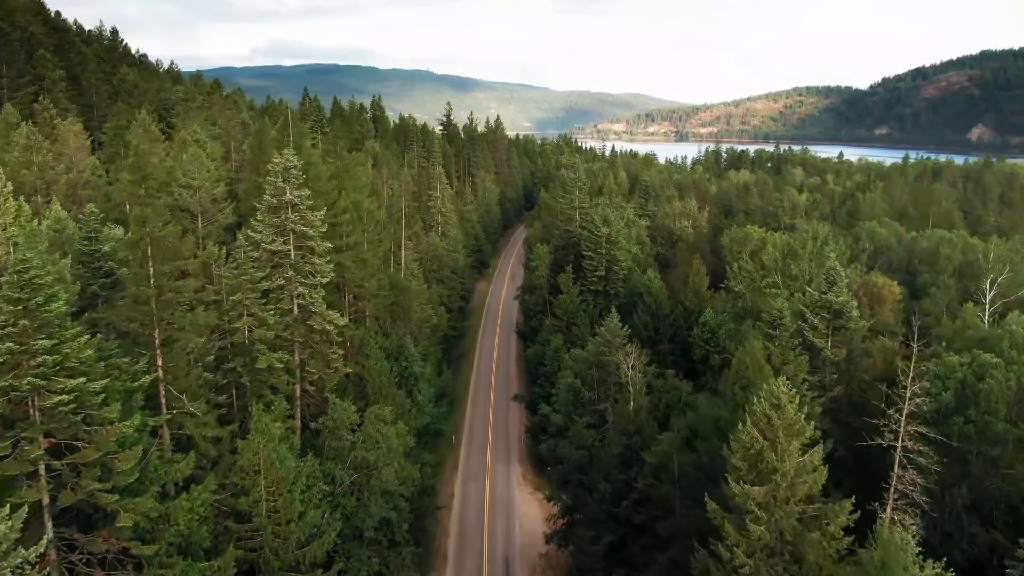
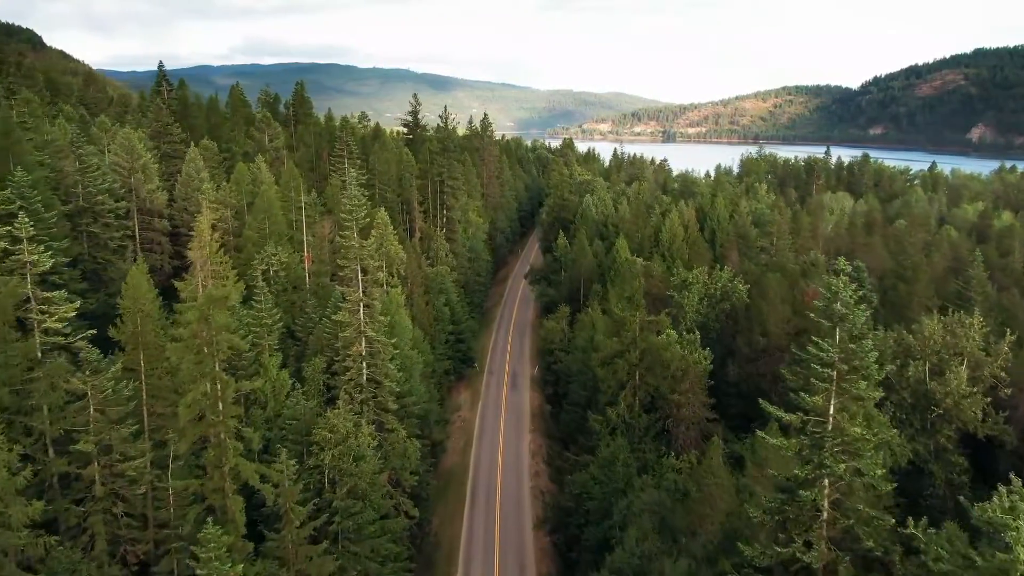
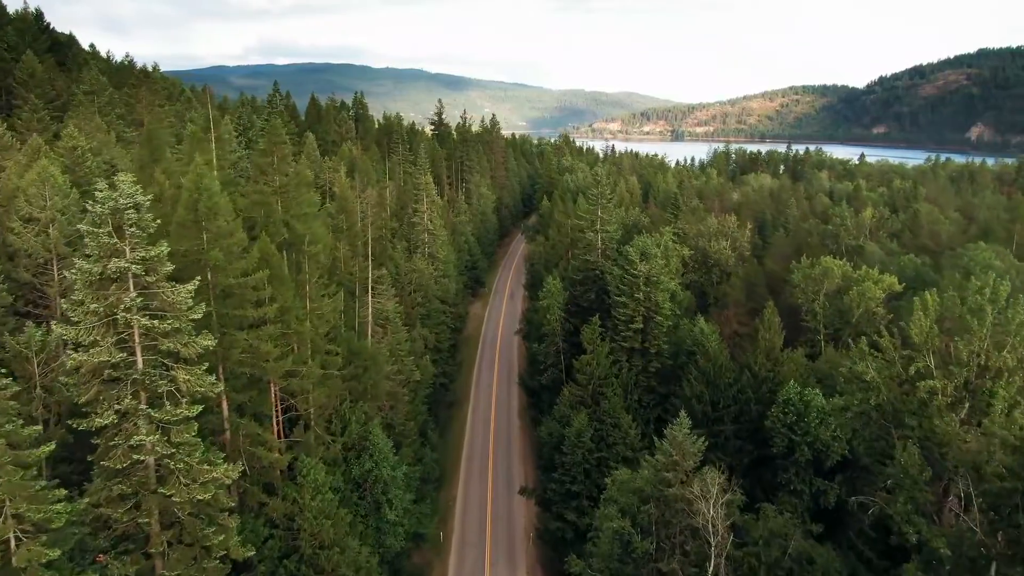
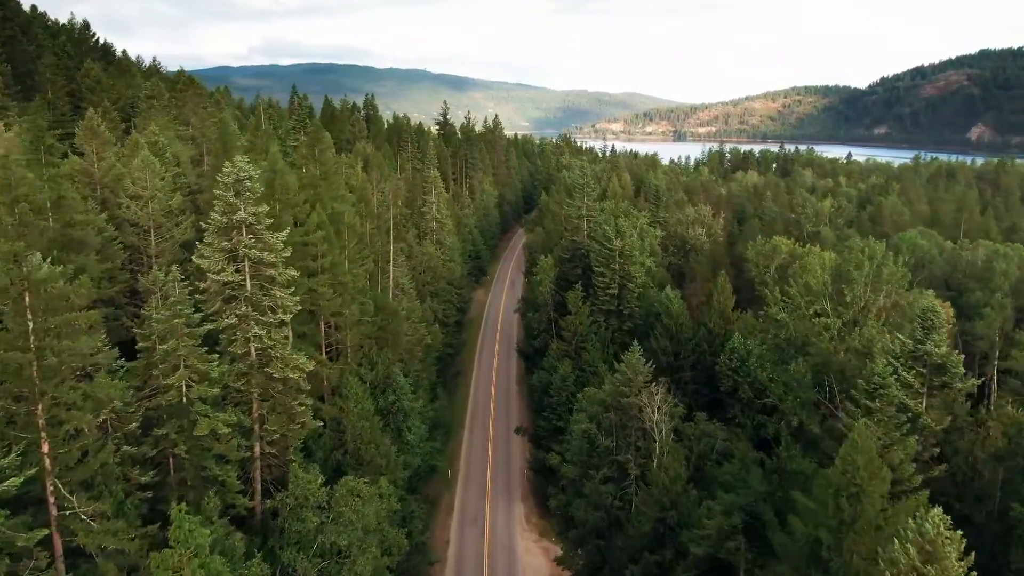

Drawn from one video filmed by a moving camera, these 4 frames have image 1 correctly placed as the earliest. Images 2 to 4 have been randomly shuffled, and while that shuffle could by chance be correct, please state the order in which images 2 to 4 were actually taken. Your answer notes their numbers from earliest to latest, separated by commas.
4, 3, 2
